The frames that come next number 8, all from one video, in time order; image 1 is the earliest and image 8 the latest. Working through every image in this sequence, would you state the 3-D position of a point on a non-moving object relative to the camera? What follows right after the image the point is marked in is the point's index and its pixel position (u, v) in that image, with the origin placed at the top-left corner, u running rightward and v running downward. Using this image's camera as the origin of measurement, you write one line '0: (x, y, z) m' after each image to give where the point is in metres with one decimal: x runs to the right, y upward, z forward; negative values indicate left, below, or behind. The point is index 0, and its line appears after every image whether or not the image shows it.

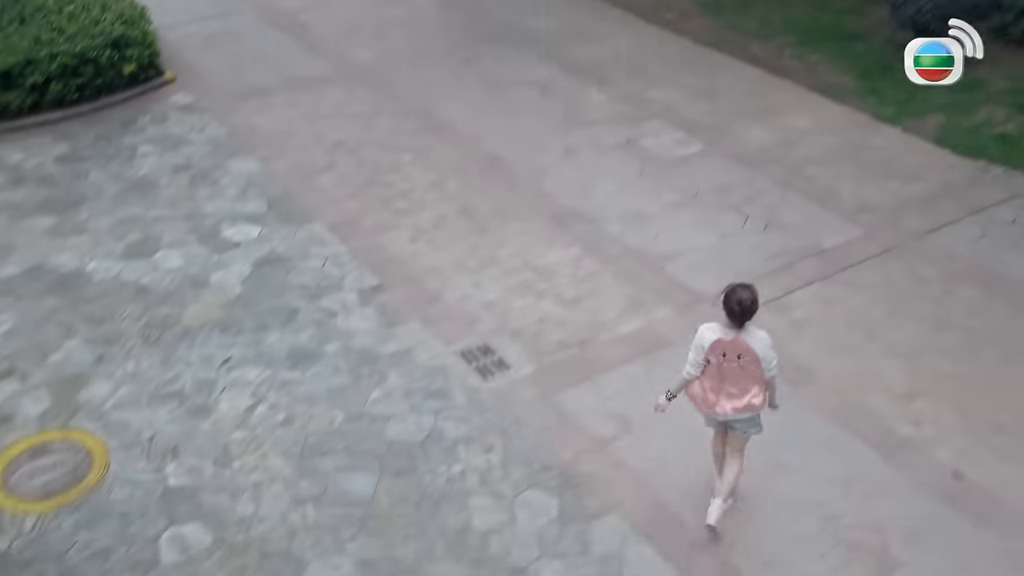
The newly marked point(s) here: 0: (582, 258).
0: (+0.6, +0.3, +8.9) m
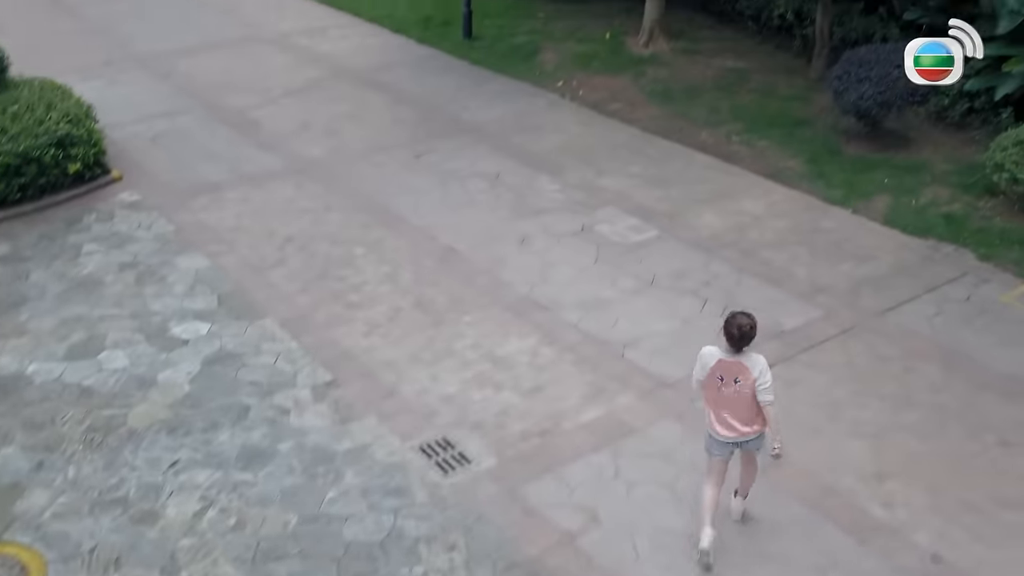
0: (+0.2, -0.5, +8.7) m
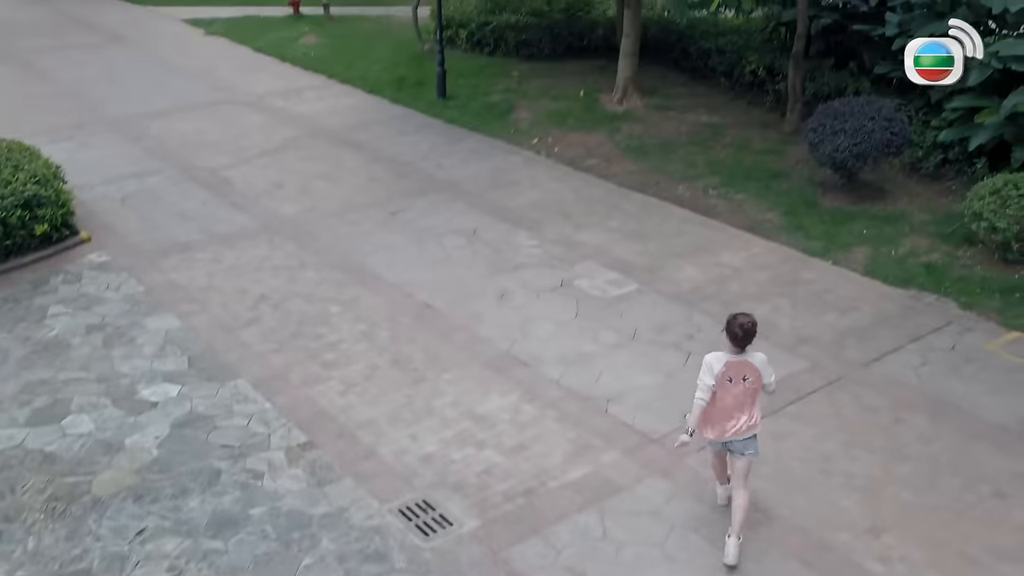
0: (+0.1, -1.0, +8.5) m
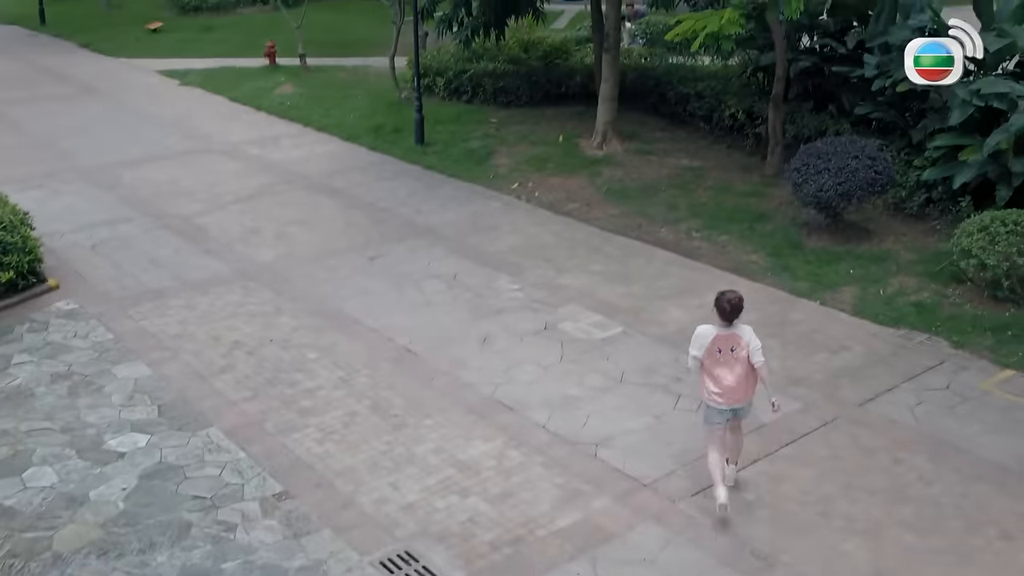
0: (0.0, -1.3, +8.2) m
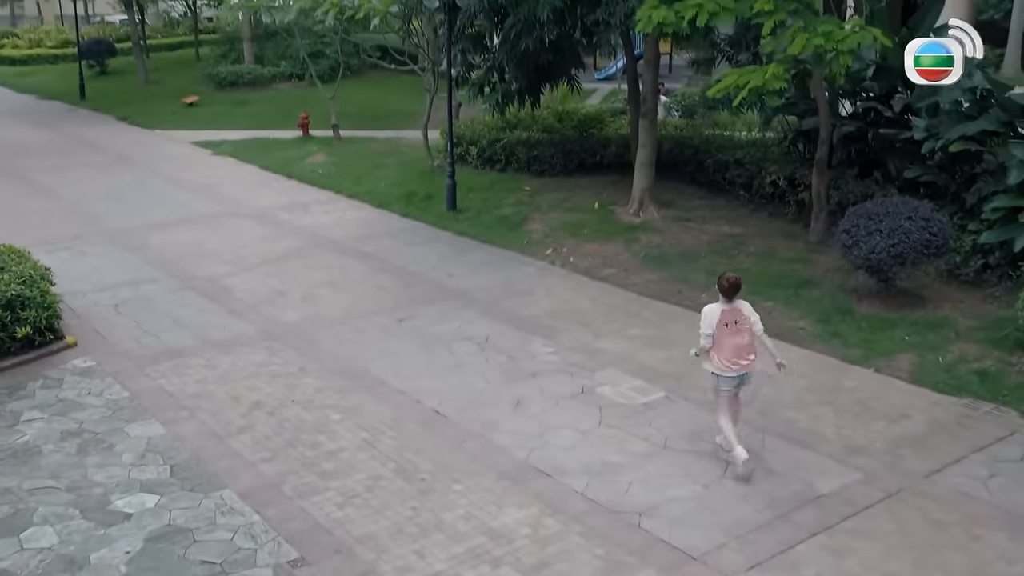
0: (+0.2, -1.7, +7.5) m
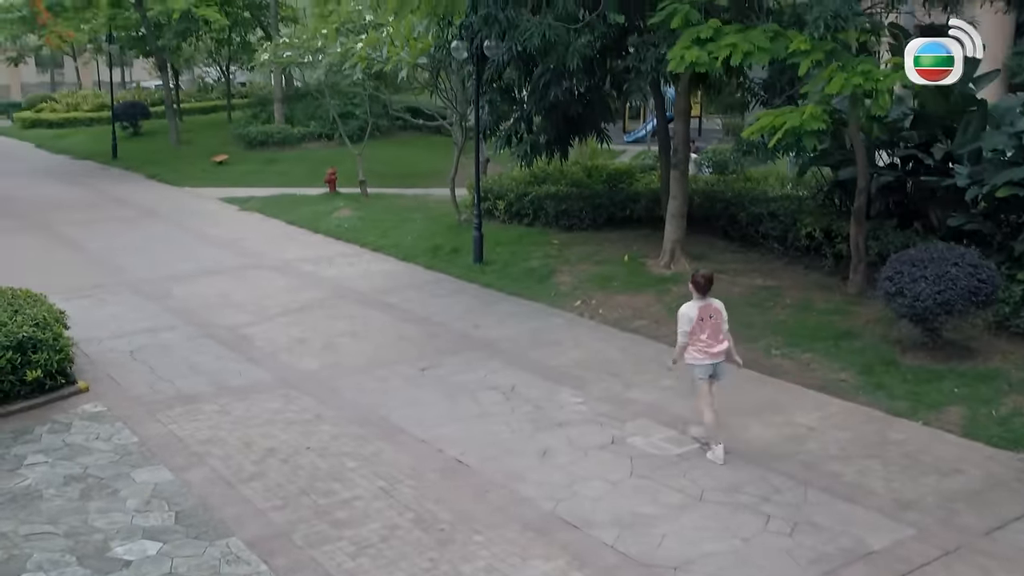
0: (+0.4, -1.9, +7.0) m
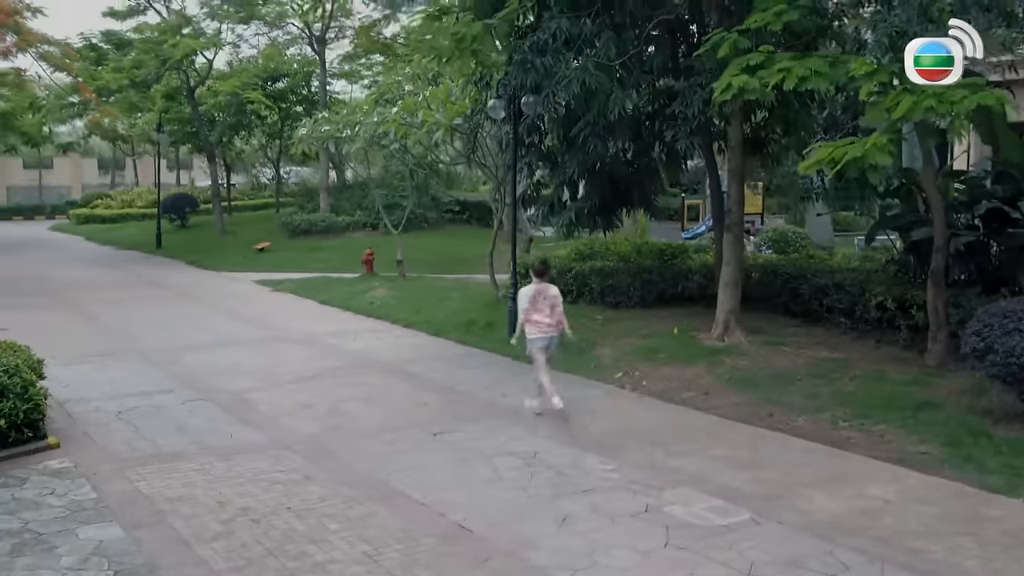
0: (+0.4, -1.9, +5.5) m
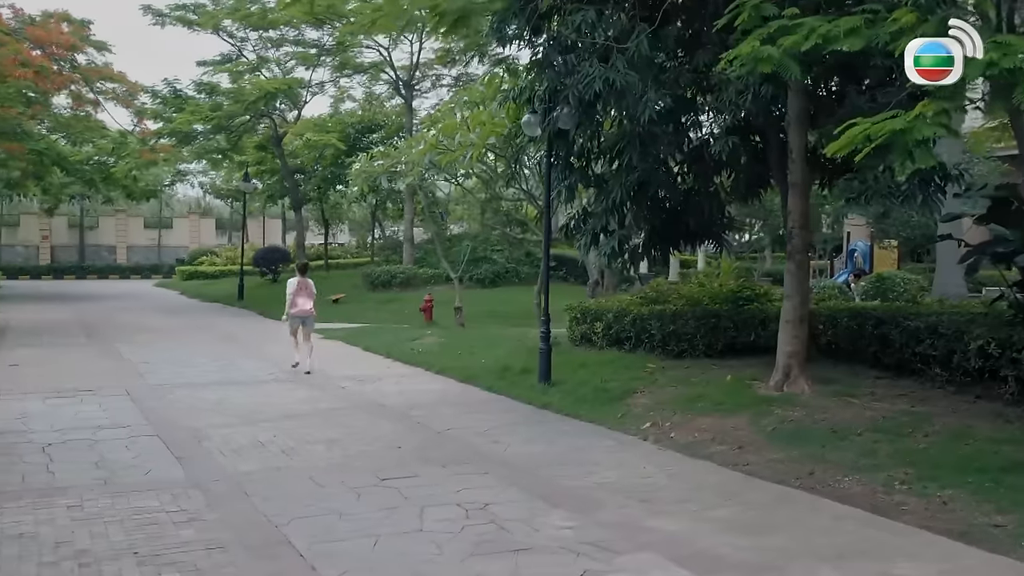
0: (-0.6, -1.7, +3.7) m
